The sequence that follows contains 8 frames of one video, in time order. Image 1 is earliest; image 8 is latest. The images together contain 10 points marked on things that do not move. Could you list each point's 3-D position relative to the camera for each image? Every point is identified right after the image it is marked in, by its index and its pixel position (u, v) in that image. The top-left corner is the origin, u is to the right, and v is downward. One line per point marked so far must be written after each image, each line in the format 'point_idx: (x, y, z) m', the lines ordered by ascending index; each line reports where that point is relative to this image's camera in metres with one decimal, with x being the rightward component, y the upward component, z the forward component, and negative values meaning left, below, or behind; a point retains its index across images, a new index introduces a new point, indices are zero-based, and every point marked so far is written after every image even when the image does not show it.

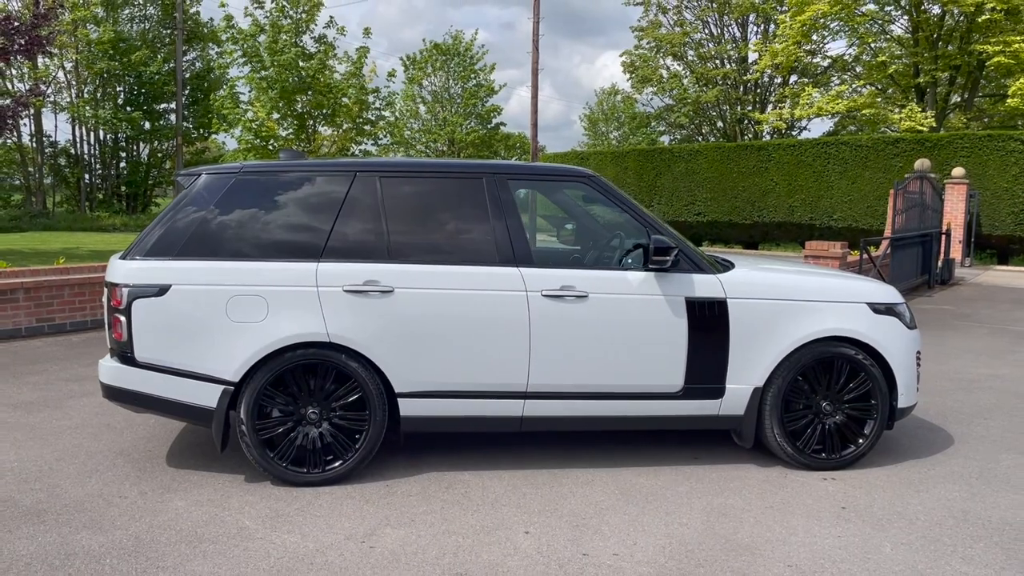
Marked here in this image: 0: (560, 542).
0: (+0.2, -1.1, +3.8) m
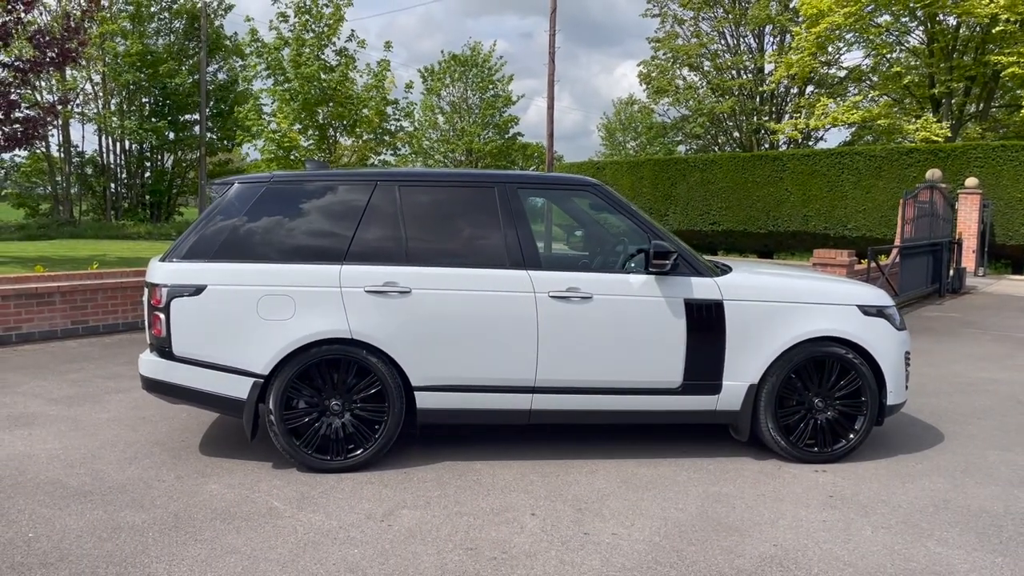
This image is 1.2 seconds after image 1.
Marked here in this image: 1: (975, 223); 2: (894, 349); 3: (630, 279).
0: (+0.2, -1.1, +4.1) m
1: (+10.5, +1.5, +20.1) m
2: (+2.3, -0.4, +5.3) m
3: (+0.7, 0.0, +5.0) m
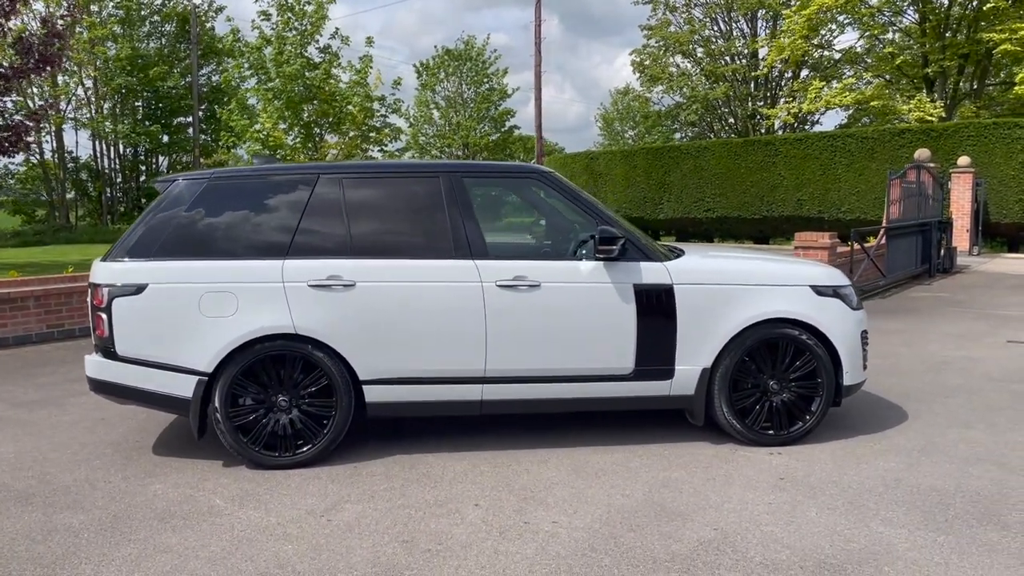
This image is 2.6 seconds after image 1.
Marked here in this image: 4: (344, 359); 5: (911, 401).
0: (0.0, -1.0, +4.1) m
1: (+10.3, +1.9, +19.9) m
2: (+2.0, -0.2, +5.2) m
3: (+0.4, +0.1, +4.9) m
4: (-0.9, -0.4, +4.7) m
5: (+2.8, -0.8, +6.2) m
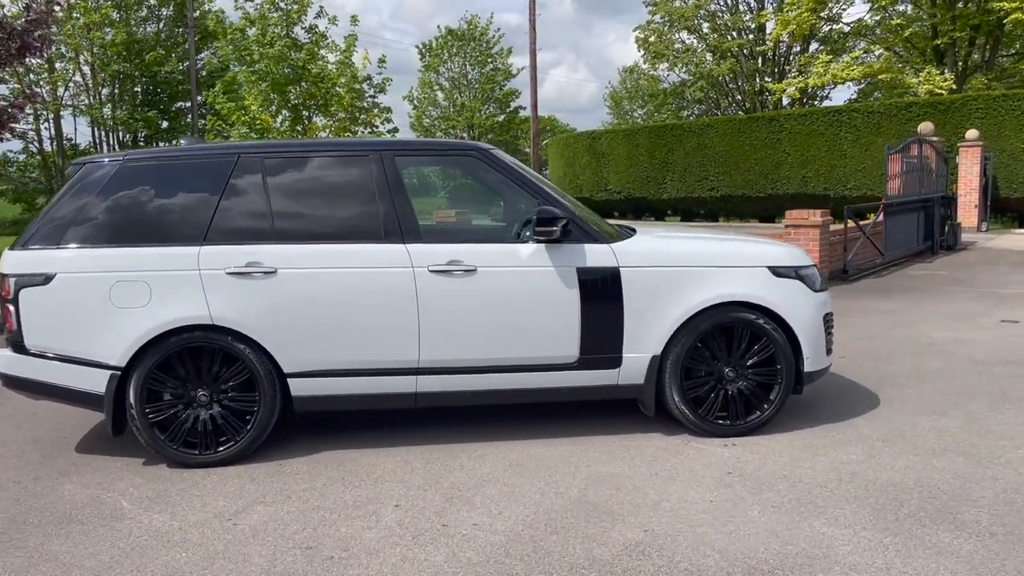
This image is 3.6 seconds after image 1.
0: (-0.4, -1.0, +3.8) m
1: (+10.2, +2.5, +19.4) m
2: (+1.7, -0.1, +4.9) m
3: (0.0, +0.2, +4.6) m
4: (-1.2, -0.3, +4.5) m
5: (+2.5, -0.7, +5.9) m
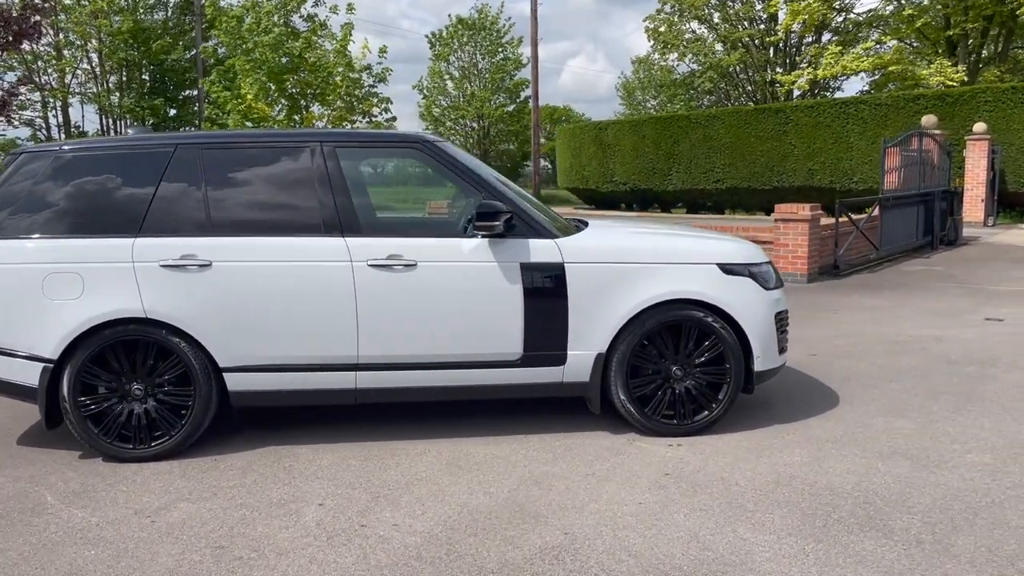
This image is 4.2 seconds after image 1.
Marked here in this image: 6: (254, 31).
0: (-0.7, -1.0, +3.7) m
1: (+10.2, +2.6, +19.1) m
2: (+1.4, -0.1, +4.8) m
3: (-0.3, +0.2, +4.6) m
4: (-1.6, -0.3, +4.4) m
5: (+2.2, -0.6, +5.8) m
6: (-4.8, +4.8, +16.5) m
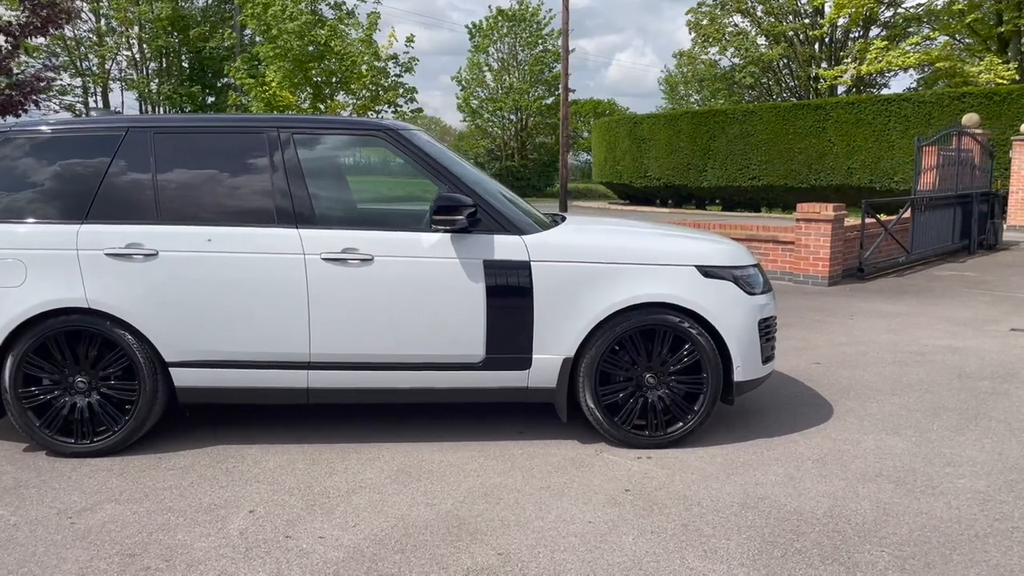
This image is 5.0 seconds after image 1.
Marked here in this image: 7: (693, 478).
0: (-1.0, -0.9, +3.5) m
1: (+10.7, +2.4, +18.4) m
2: (+1.2, -0.2, +4.5) m
3: (-0.4, +0.2, +4.3) m
4: (-1.8, -0.2, +4.3) m
5: (+2.1, -0.7, +5.4) m
6: (-4.3, +5.0, +16.5) m
7: (+0.8, -0.9, +4.1) m
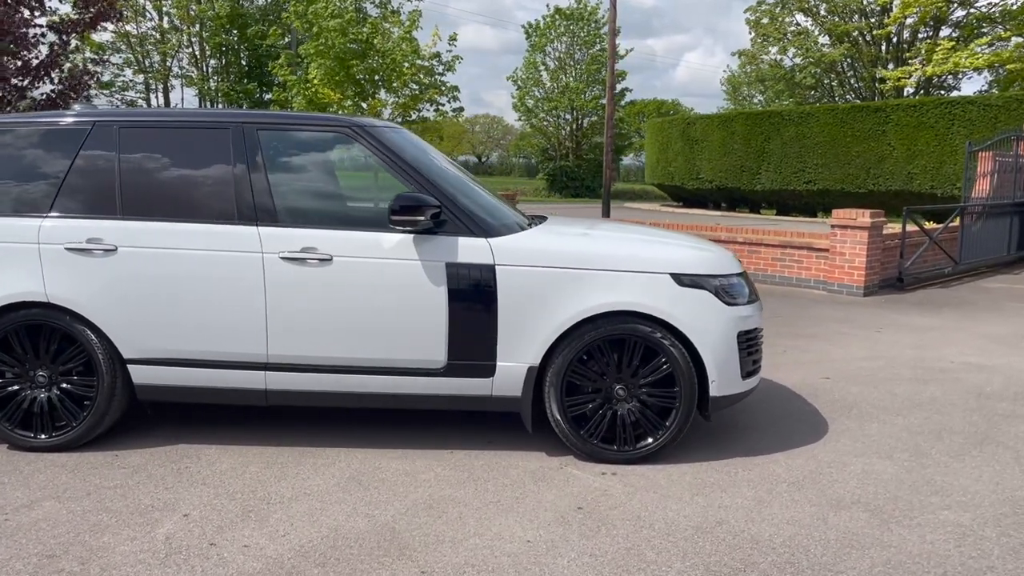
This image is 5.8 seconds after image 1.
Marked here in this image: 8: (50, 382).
0: (-1.2, -0.9, +3.4) m
1: (+11.6, +2.1, +17.4) m
2: (+1.0, -0.2, +4.2) m
3: (-0.6, +0.2, +4.2) m
4: (-1.9, -0.2, +4.2) m
5: (+2.0, -0.8, +5.1) m
6: (-3.5, +5.1, +16.6) m
7: (+0.6, -0.9, +3.8) m
8: (-2.2, -0.5, +4.2) m
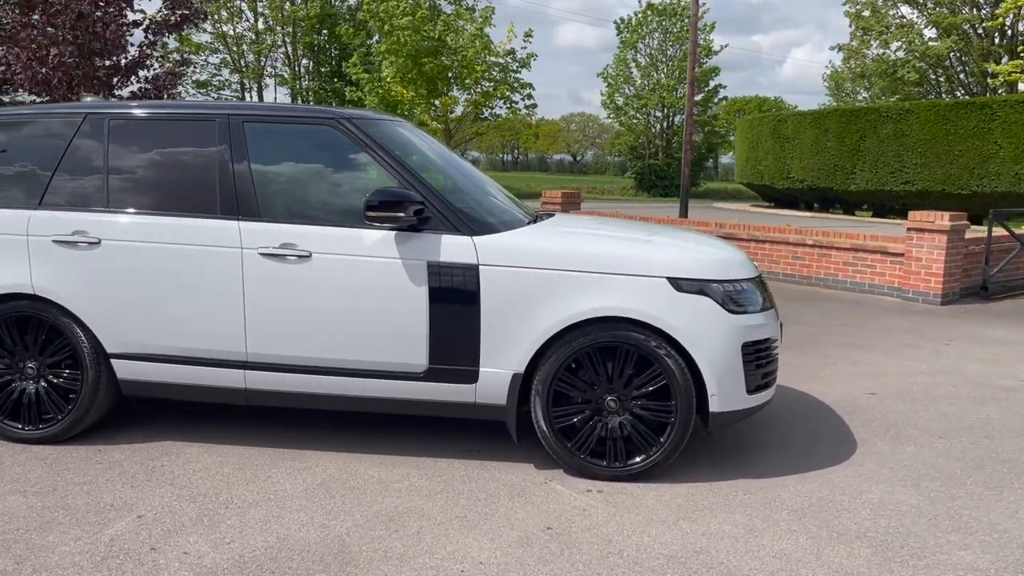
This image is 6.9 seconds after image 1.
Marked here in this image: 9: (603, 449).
0: (-1.4, -0.9, +3.3) m
1: (+12.9, +1.9, +15.8) m
2: (+0.9, -0.2, +3.9) m
3: (-0.7, +0.2, +4.0) m
4: (-2.0, -0.2, +4.2) m
5: (+2.0, -0.8, +4.7) m
6: (-2.1, +5.1, +16.6) m
7: (+0.5, -0.9, +3.5) m
8: (-2.3, -0.4, +4.2) m
9: (+0.4, -0.7, +4.0) m
